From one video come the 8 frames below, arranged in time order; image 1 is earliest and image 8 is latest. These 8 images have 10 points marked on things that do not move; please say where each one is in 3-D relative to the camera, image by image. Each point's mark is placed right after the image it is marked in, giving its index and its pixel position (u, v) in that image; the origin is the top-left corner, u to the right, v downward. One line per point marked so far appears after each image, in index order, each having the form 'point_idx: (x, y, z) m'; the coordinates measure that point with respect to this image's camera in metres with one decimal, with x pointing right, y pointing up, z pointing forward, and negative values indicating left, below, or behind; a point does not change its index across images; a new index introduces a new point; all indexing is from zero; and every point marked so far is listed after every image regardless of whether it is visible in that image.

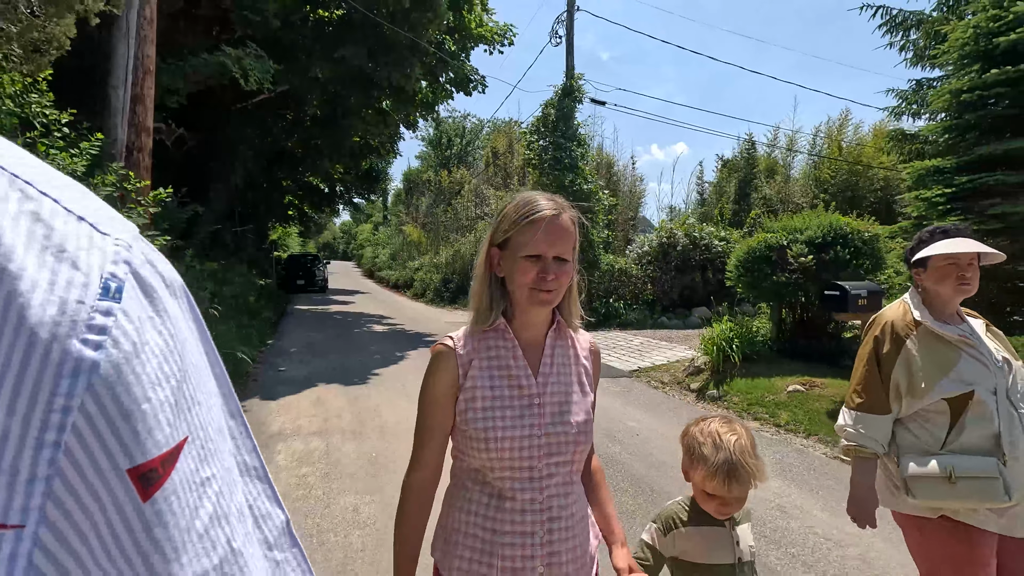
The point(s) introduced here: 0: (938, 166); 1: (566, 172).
0: (+6.6, +1.9, +8.5) m
1: (+1.4, +3.0, +14.0) m
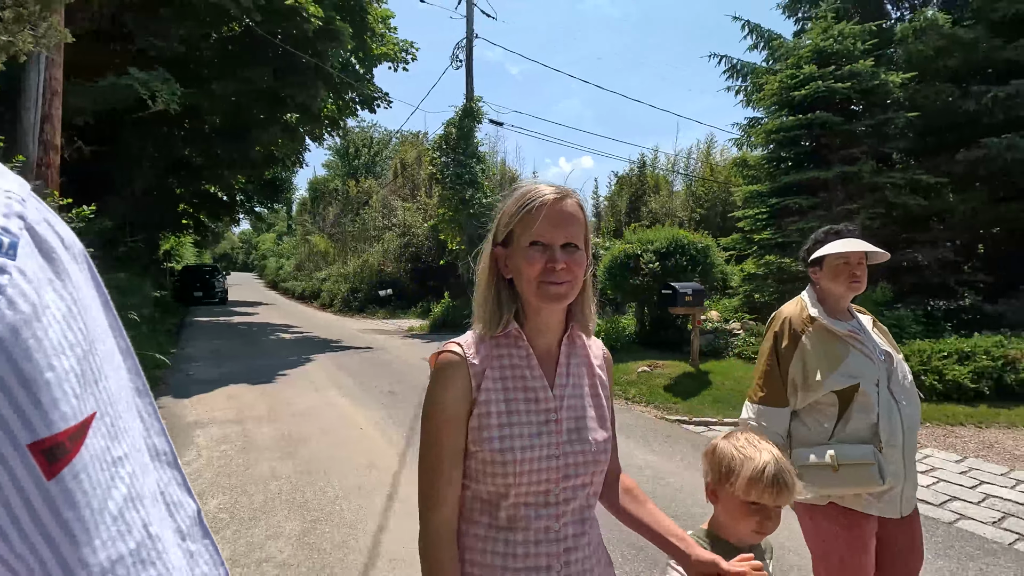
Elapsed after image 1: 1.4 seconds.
0: (+4.8, +1.9, +10.5) m
1: (-1.3, +2.9, +15.1) m
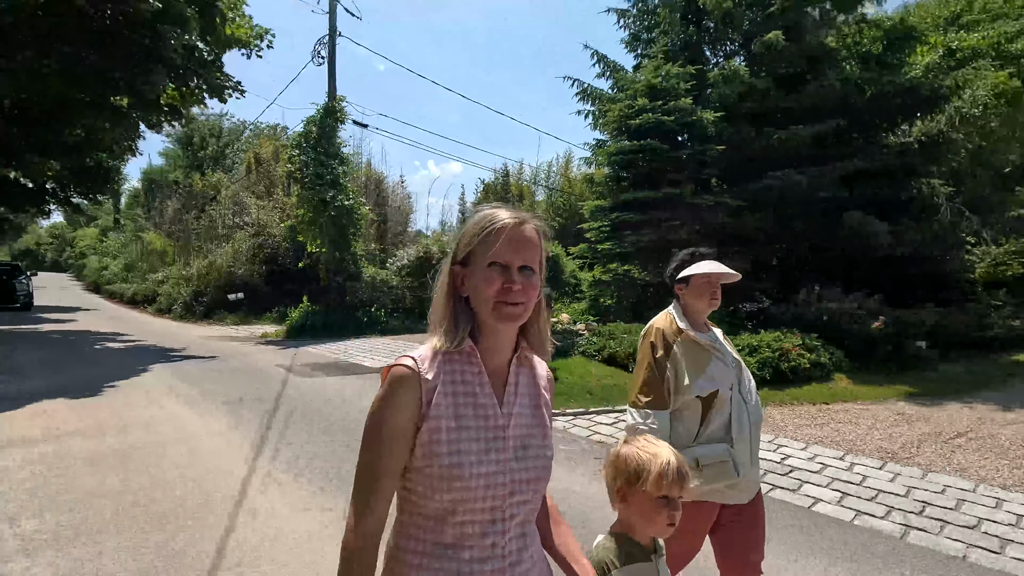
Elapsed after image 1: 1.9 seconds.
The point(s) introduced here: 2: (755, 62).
0: (+1.9, +1.8, +11.7) m
1: (-5.1, +2.8, +14.7) m
2: (+5.4, +5.0, +12.0) m
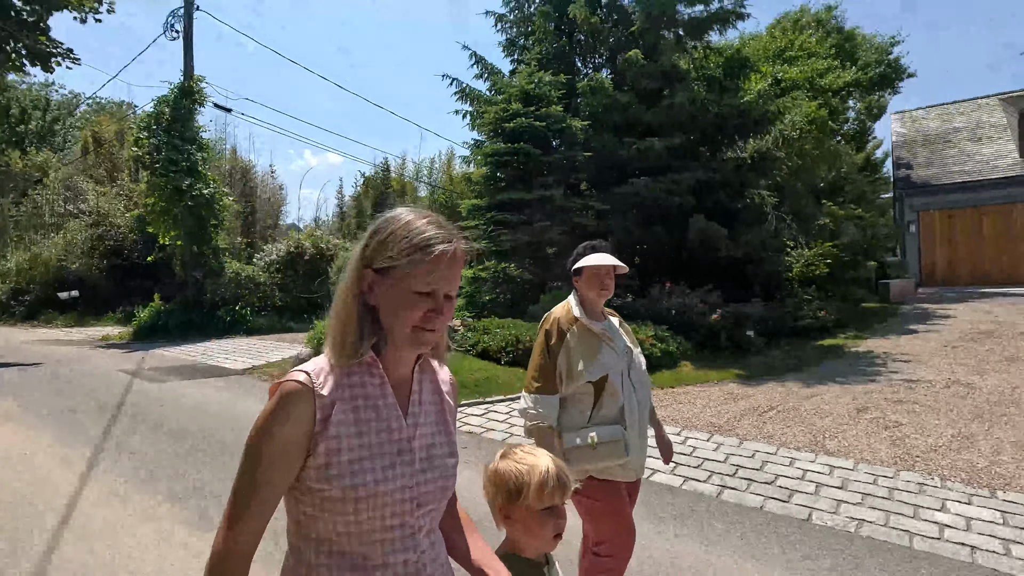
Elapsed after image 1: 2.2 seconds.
0: (-0.8, +1.9, +12.0) m
1: (-8.3, +2.8, +13.4) m
2: (+2.6, +5.1, +13.0) m
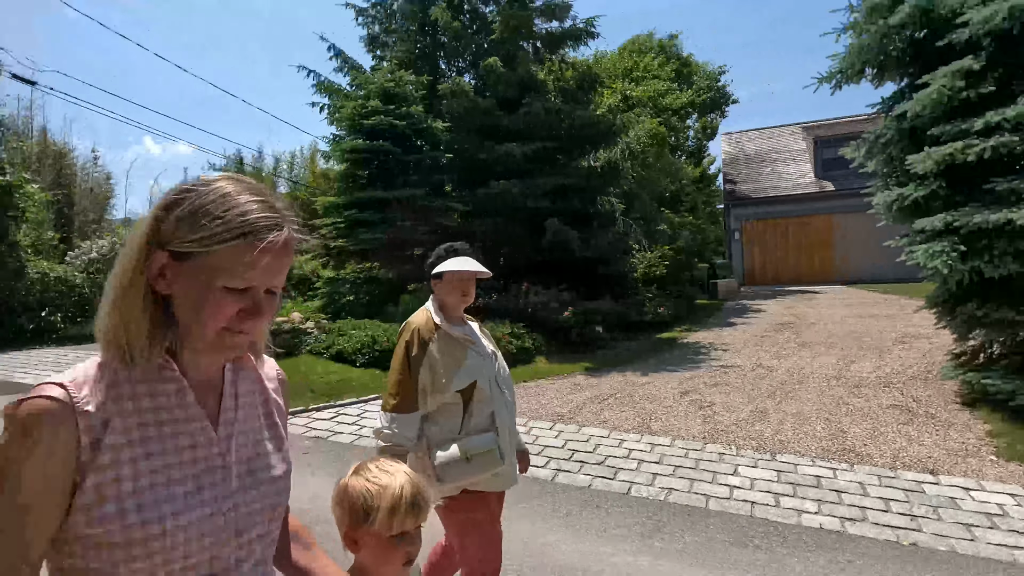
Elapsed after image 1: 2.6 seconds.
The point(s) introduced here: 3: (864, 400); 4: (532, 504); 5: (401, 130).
0: (-3.8, +1.8, +11.5) m
1: (-11.5, +2.8, +11.2) m
2: (-0.8, +5.1, +13.3) m
3: (+4.7, -1.5, +7.1) m
4: (+0.2, -1.7, +4.3) m
5: (-2.4, +3.4, +11.5) m
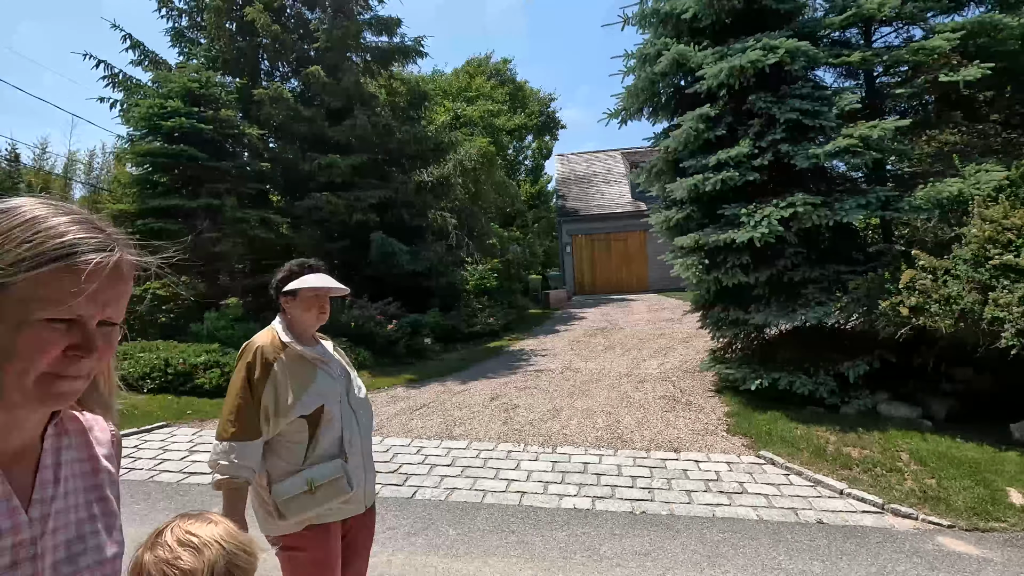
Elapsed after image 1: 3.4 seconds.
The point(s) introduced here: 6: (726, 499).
0: (-7.4, +1.5, +10.3) m
1: (-14.7, +2.3, +8.0) m
2: (-5.0, +4.8, +12.9) m
3: (+2.0, -1.6, +8.2) m
4: (-1.6, -1.9, +4.3) m
5: (-6.0, +3.1, +10.7) m
6: (+1.9, -1.9, +4.8) m
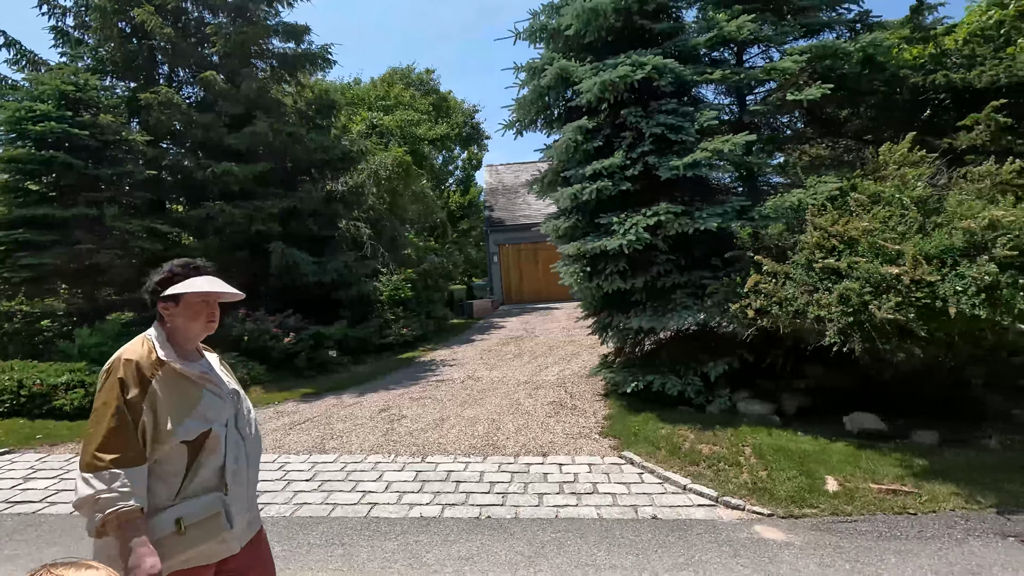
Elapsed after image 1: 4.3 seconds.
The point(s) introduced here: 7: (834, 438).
0: (-9.3, +1.2, +9.6) m
1: (-16.4, +2.0, +6.6) m
2: (-7.2, +4.5, +12.4) m
3: (+0.3, -1.7, +8.3) m
4: (-2.9, -1.9, +4.0) m
5: (-8.0, +2.8, +10.1) m
6: (+0.6, -1.9, +4.9) m
7: (+3.3, -1.5, +5.5) m
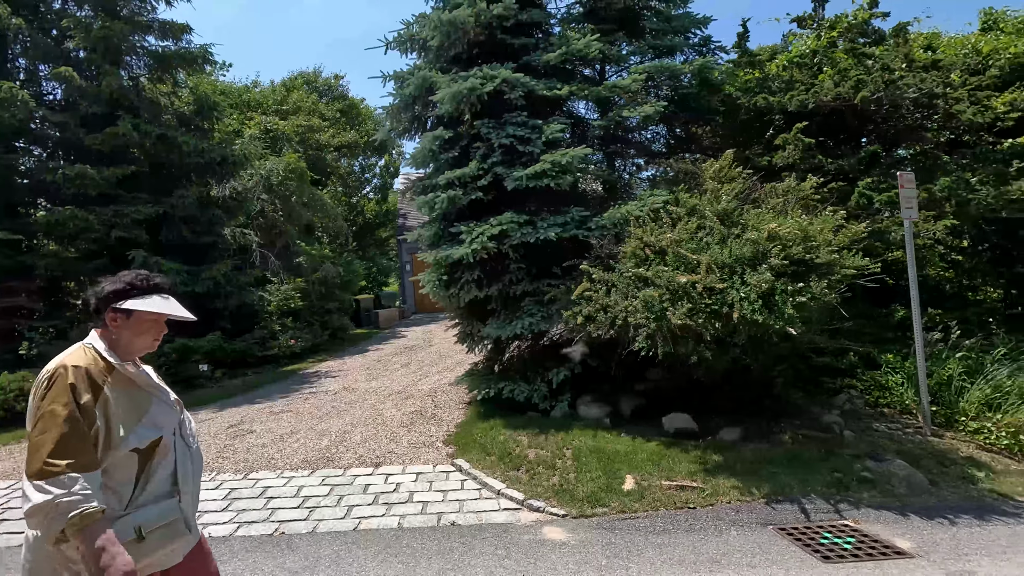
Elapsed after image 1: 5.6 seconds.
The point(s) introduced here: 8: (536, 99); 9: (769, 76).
0: (-11.5, +1.0, +8.4) m
1: (-18.2, +1.8, +4.7) m
2: (-9.7, +4.2, +11.5) m
3: (-1.8, -1.9, +8.2) m
4: (-4.5, -2.0, +3.6) m
5: (-10.3, +2.6, +9.1) m
6: (-1.2, -2.0, +4.8) m
7: (+1.5, -1.6, +5.8) m
8: (+0.4, +2.7, +7.7) m
9: (+3.9, +3.2, +8.0) m
